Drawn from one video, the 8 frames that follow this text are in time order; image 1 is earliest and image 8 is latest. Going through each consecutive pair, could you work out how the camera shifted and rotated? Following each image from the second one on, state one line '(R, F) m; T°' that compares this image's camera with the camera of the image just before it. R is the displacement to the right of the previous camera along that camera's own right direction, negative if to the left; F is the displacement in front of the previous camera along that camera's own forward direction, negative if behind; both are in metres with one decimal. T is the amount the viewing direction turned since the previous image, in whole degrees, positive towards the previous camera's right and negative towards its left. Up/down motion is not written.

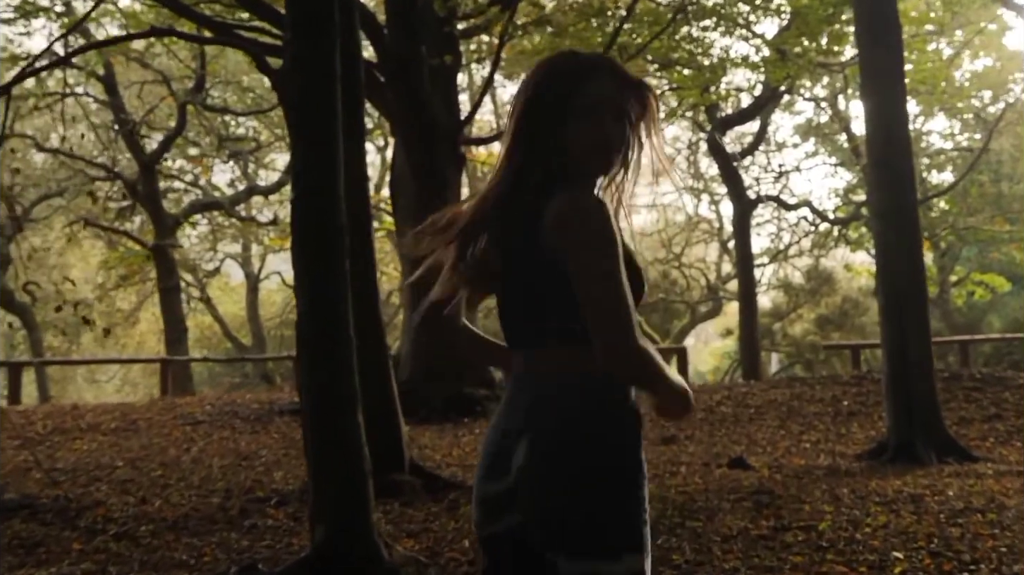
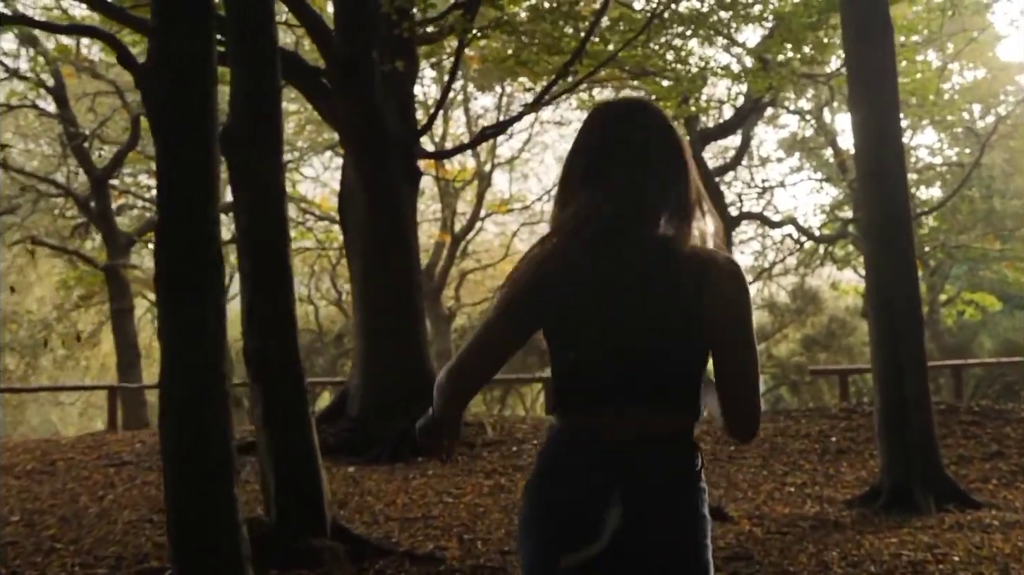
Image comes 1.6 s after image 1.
(+0.2, +0.8) m; +1°
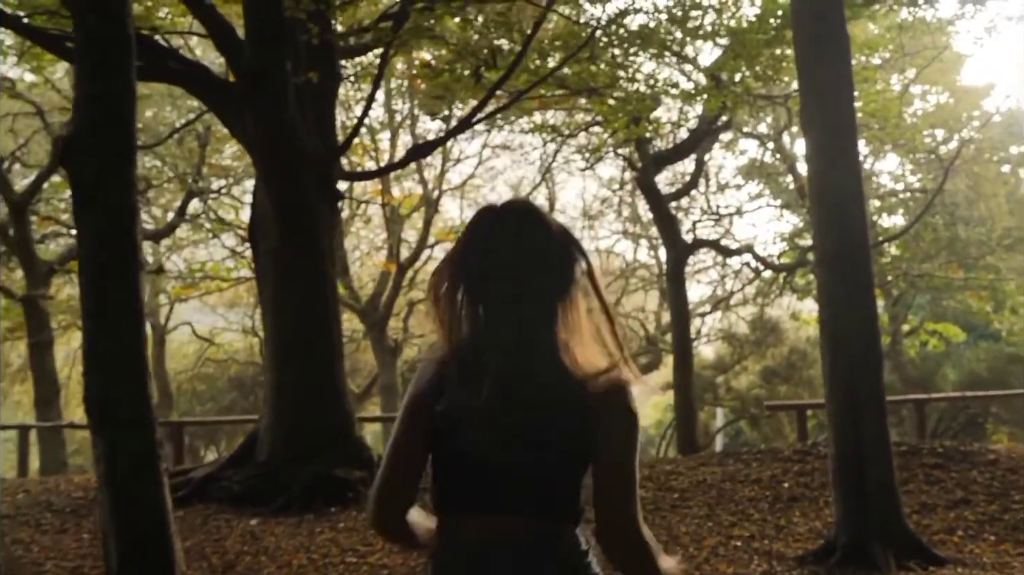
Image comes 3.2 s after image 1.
(+0.3, +0.8) m; +2°
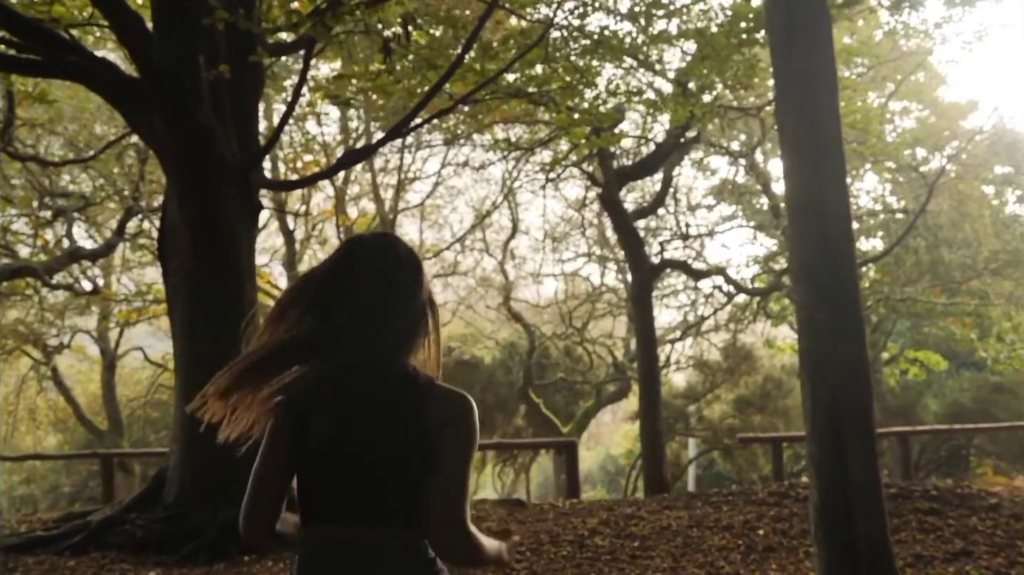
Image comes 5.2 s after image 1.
(+0.2, +1.0) m; +1°
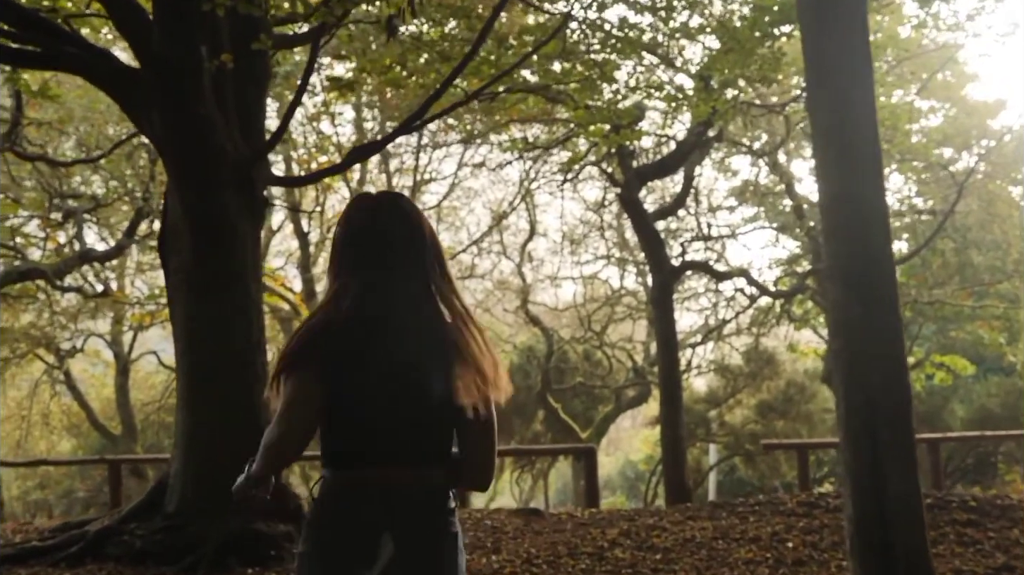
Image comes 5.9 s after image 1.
(0.0, +0.3) m; -1°
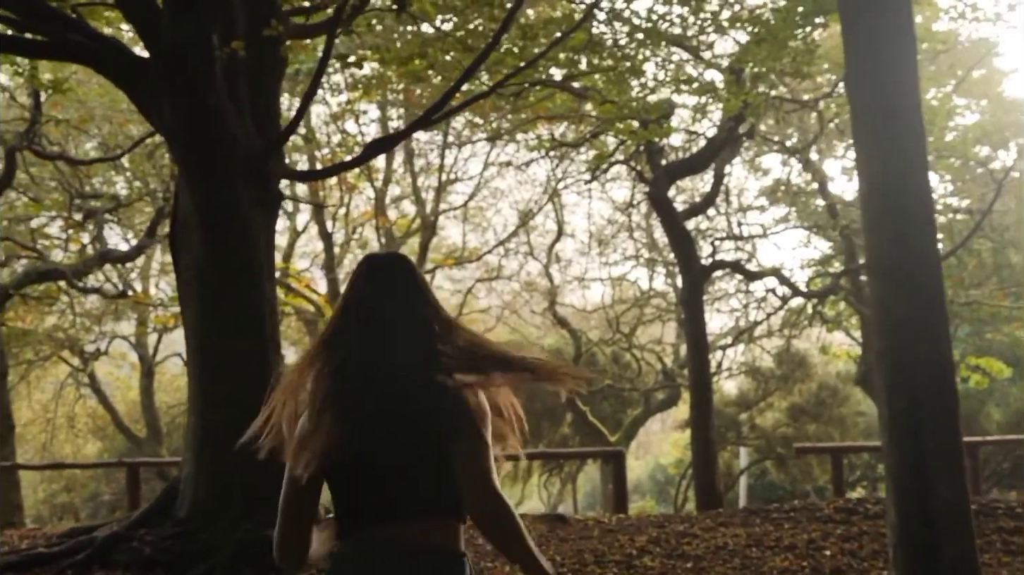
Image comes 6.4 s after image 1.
(0.0, +0.3) m; -1°
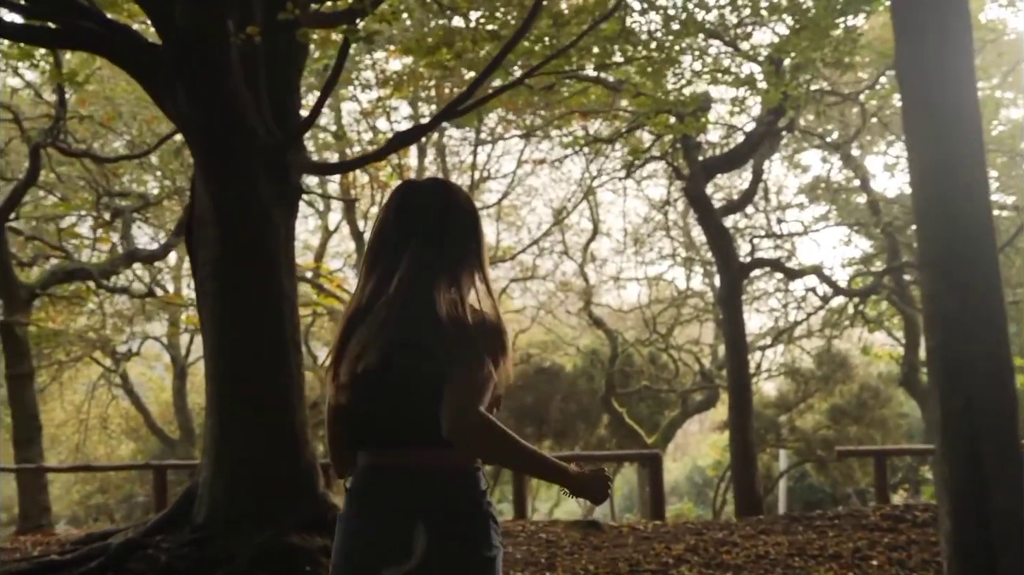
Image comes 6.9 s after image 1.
(0.0, +0.3) m; -2°
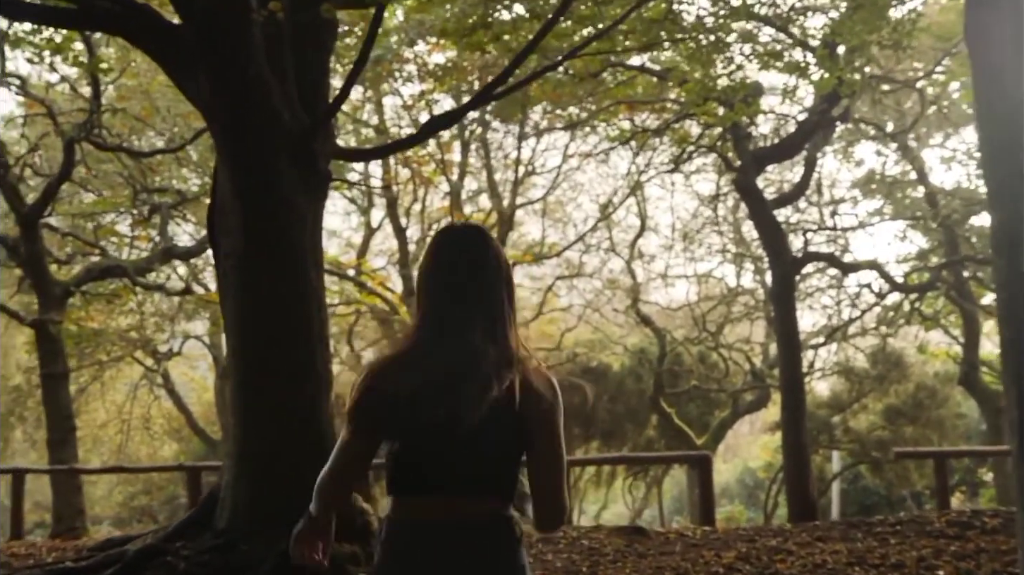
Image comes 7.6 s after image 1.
(+0.1, +0.4) m; -2°
